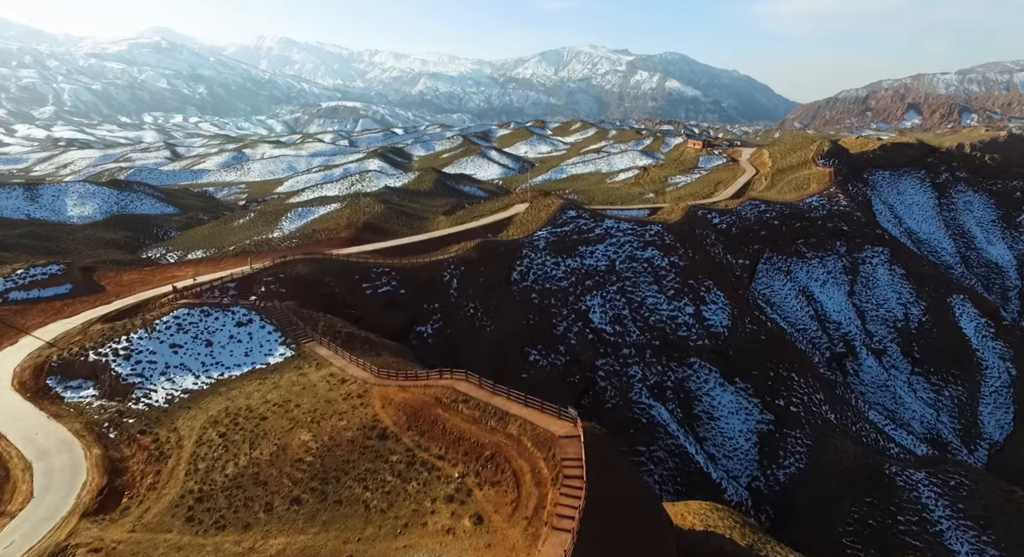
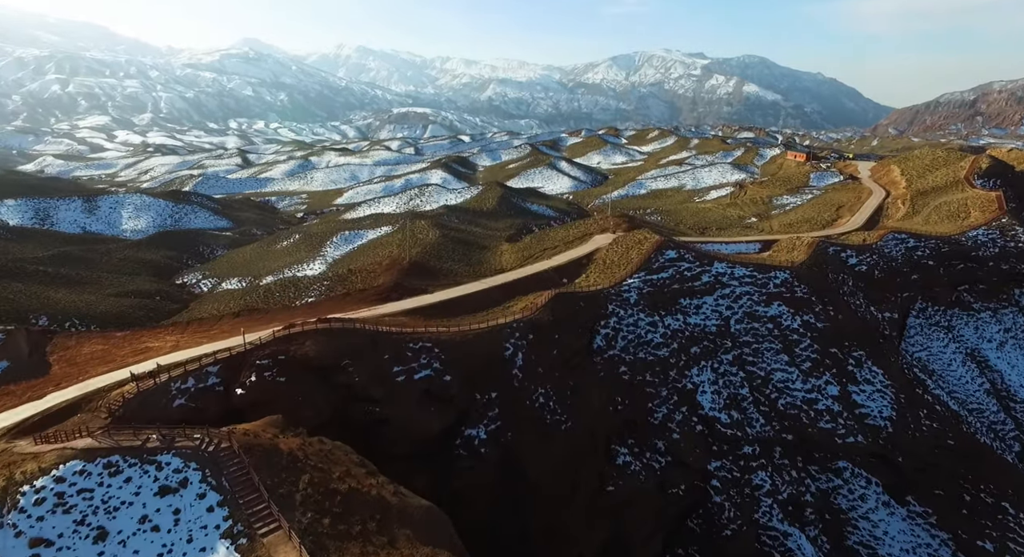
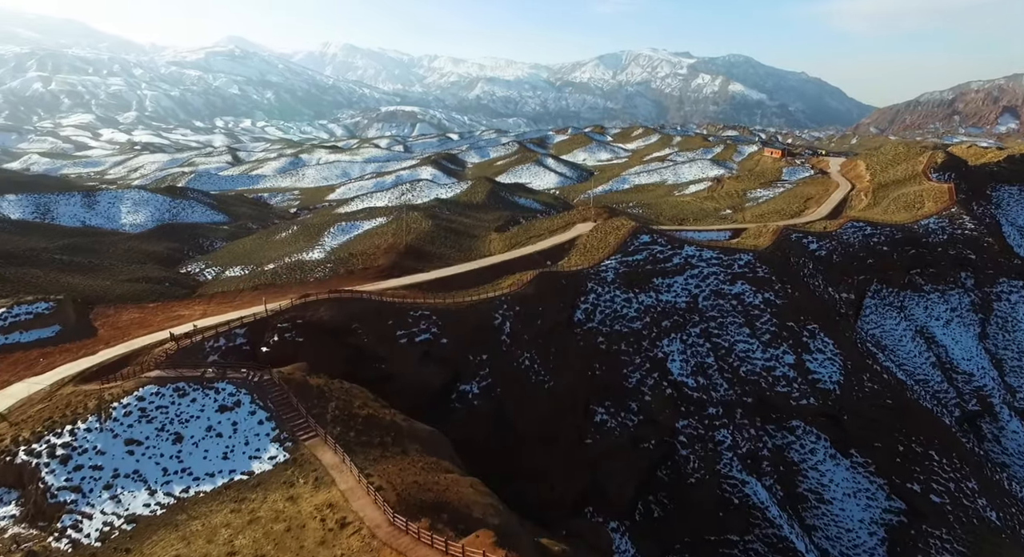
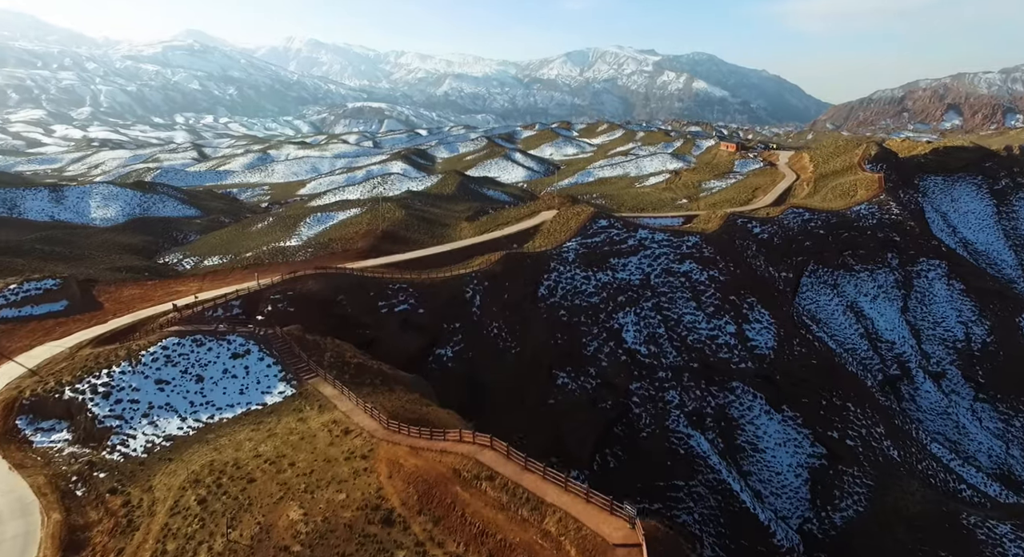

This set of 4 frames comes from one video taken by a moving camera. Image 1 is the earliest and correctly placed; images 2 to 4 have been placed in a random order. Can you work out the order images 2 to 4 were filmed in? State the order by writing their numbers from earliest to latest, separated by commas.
4, 3, 2
